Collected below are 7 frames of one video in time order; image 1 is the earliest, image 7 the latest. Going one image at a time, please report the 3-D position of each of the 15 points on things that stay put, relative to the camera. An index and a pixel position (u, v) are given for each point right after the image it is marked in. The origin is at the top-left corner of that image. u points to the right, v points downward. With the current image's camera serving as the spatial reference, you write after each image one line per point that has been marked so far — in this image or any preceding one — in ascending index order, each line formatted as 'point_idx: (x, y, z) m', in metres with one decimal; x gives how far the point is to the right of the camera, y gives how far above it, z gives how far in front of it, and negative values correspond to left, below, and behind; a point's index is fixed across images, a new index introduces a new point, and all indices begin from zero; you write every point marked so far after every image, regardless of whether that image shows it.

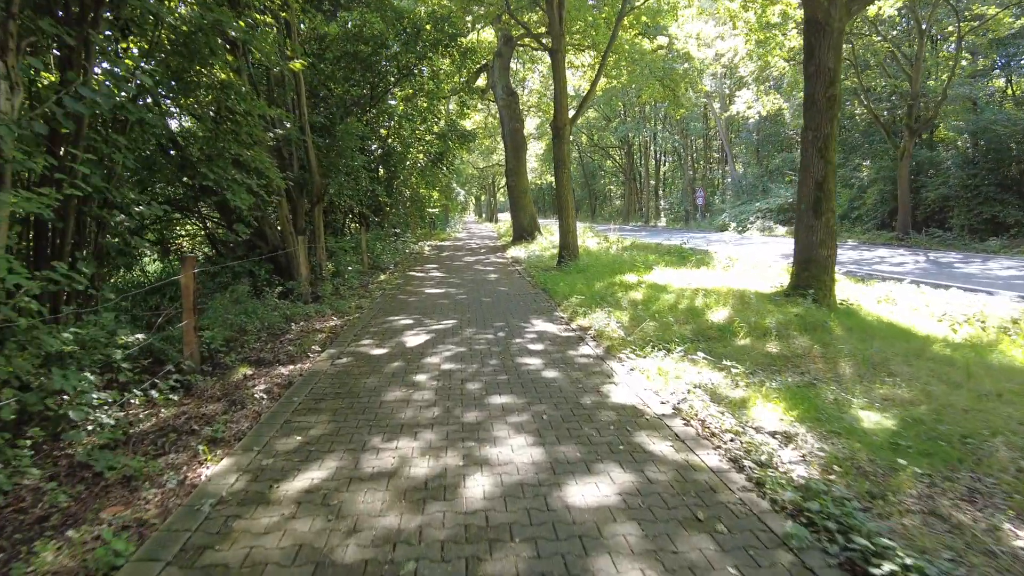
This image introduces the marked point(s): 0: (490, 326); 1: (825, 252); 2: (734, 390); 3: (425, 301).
0: (-0.3, -0.4, +8.0) m
1: (+3.9, +0.4, +8.5) m
2: (+1.7, -0.8, +5.1) m
3: (-1.3, -0.2, +10.3) m
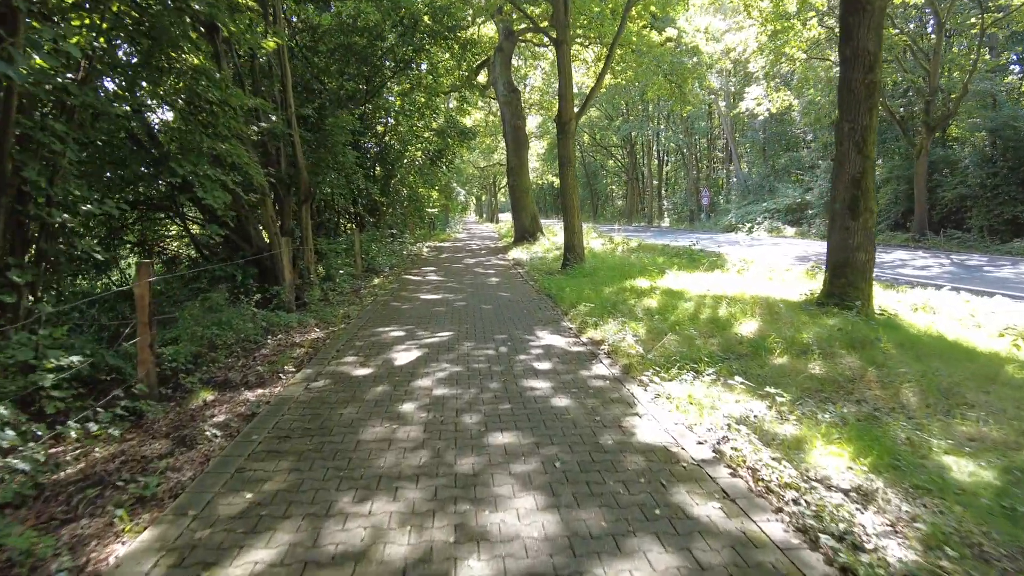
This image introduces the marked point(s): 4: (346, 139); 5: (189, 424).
0: (-0.2, -0.5, +7.1) m
1: (+3.9, +0.4, +7.6) m
2: (+1.7, -0.9, +4.2) m
3: (-1.3, -0.3, +9.5) m
4: (-3.1, +2.8, +12.6) m
5: (-2.2, -0.9, +4.5) m
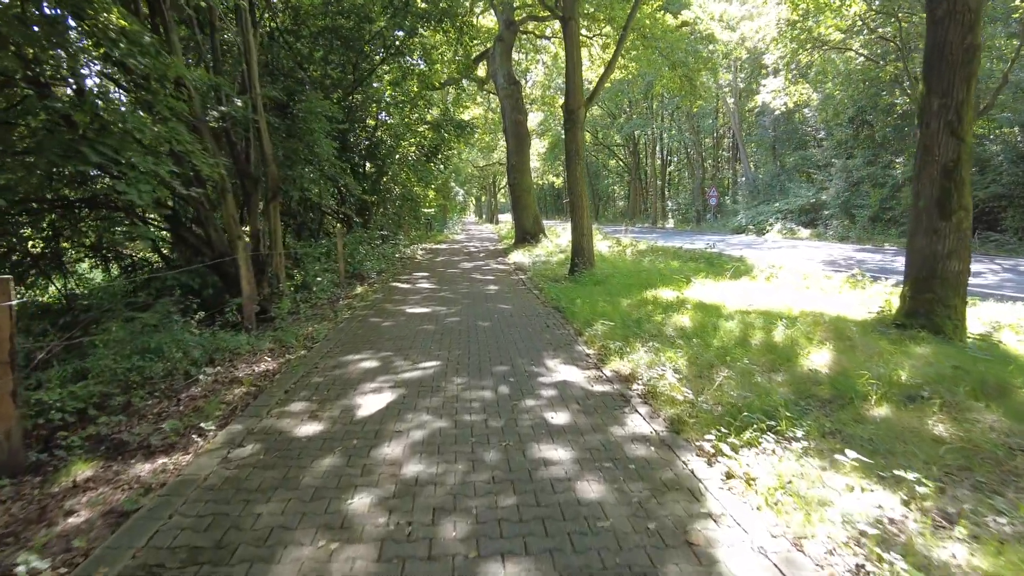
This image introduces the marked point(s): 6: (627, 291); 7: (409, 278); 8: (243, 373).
0: (-0.2, -0.7, +5.6) m
1: (+4.0, +0.2, +6.1) m
2: (+1.7, -1.0, +2.7) m
3: (-1.3, -0.4, +7.9) m
4: (-3.1, +2.6, +11.1) m
5: (-2.1, -1.1, +3.0) m
6: (+1.7, -0.1, +10.0) m
7: (-2.2, +0.2, +14.2) m
8: (-2.3, -0.7, +5.7) m
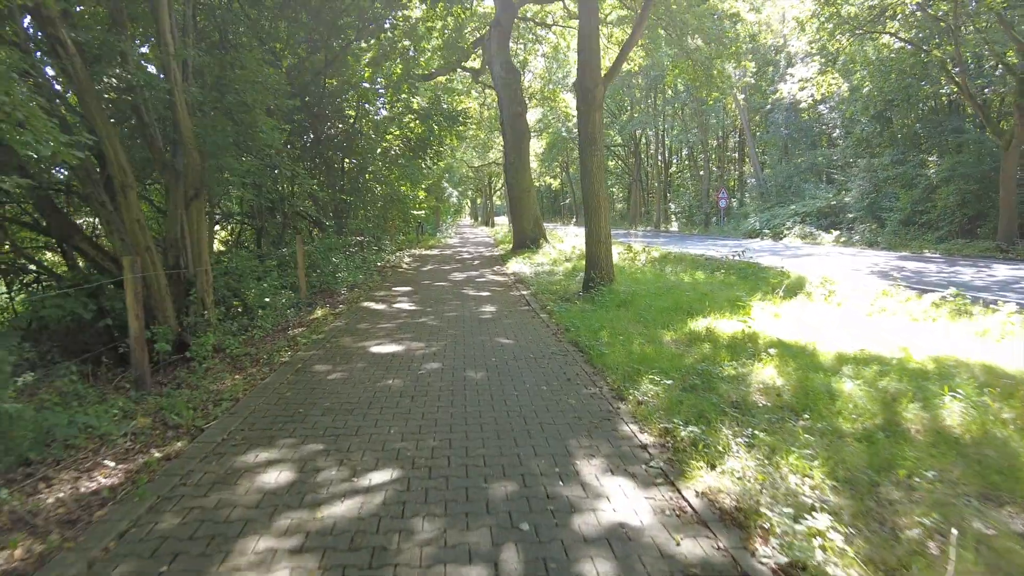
0: (-0.1, -1.0, +3.1) m
1: (+4.0, -0.1, +3.7) m
2: (+1.8, -1.3, +0.3) m
3: (-1.2, -0.7, +5.5) m
4: (-3.0, +2.3, +8.6) m
5: (-2.1, -1.3, +0.5) m
6: (+1.7, -0.4, +7.6) m
7: (-2.2, -0.1, +11.8) m
8: (-2.2, -1.0, +3.3) m
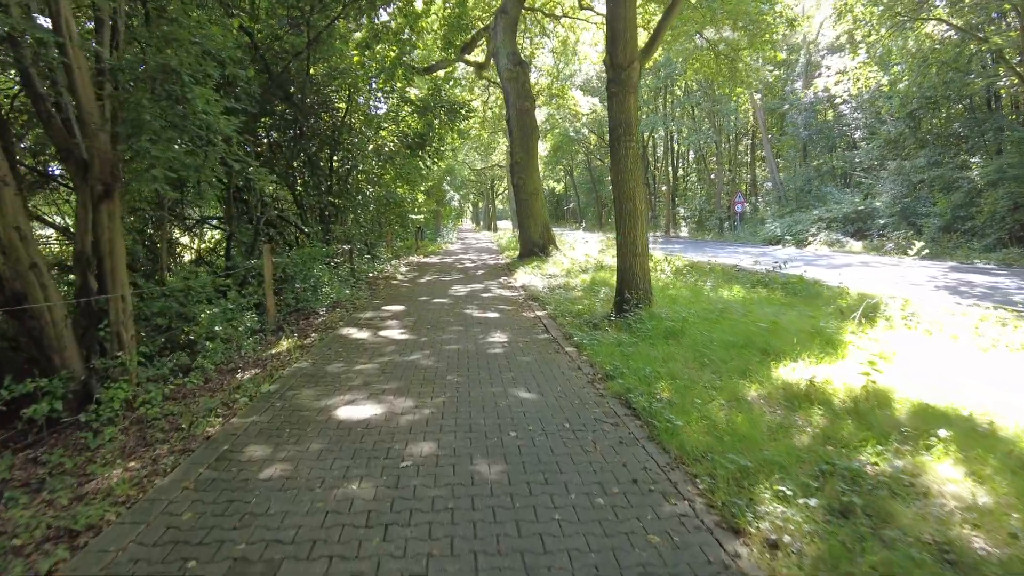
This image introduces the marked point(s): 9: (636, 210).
0: (0.0, -1.2, +1.2) m
1: (+4.2, -0.4, +1.7) m
2: (+2.0, -1.5, -1.7) m
3: (-1.0, -1.0, +3.5) m
4: (-2.9, +2.0, +6.7) m
5: (-1.9, -1.6, -1.4) m
6: (+1.9, -0.6, +5.7) m
7: (-2.0, -0.4, +9.8) m
8: (-2.0, -1.2, +1.3) m
9: (+1.5, +1.0, +8.4) m
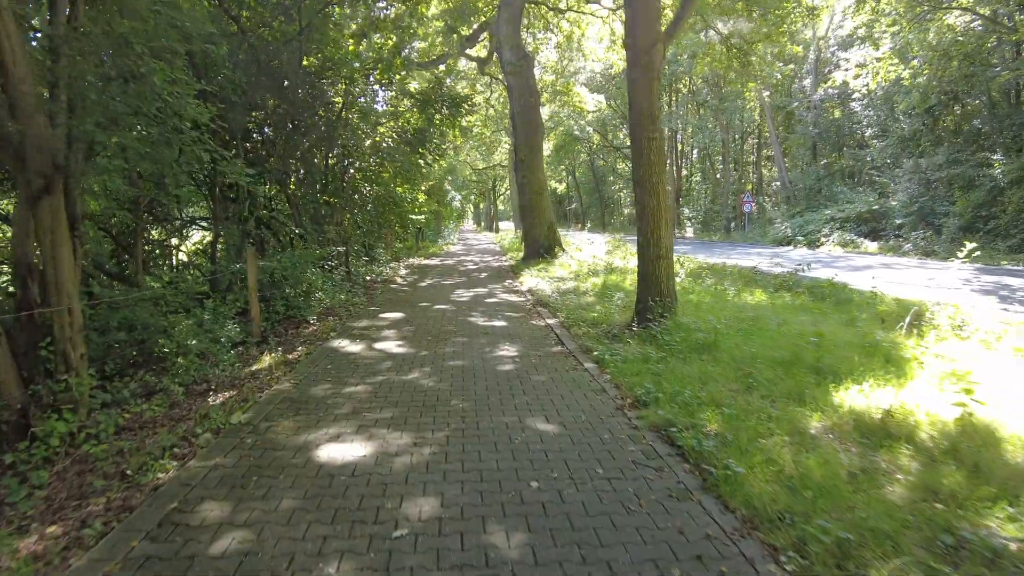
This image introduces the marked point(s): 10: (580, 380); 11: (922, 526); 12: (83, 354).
0: (+0.1, -1.3, +0.4) m
1: (+4.3, -0.4, +0.9) m
2: (+2.1, -1.6, -2.5) m
3: (-0.9, -1.1, +2.7) m
4: (-2.8, +1.9, +5.9) m
5: (-1.8, -1.6, -2.2) m
6: (+2.0, -0.7, +4.9) m
7: (-1.9, -0.5, +9.0) m
8: (-1.9, -1.3, +0.5) m
9: (+1.6, +0.9, +7.5) m
10: (+0.6, -0.8, +5.7) m
11: (+1.7, -1.0, +2.9) m
12: (-3.1, -0.4, +5.1) m
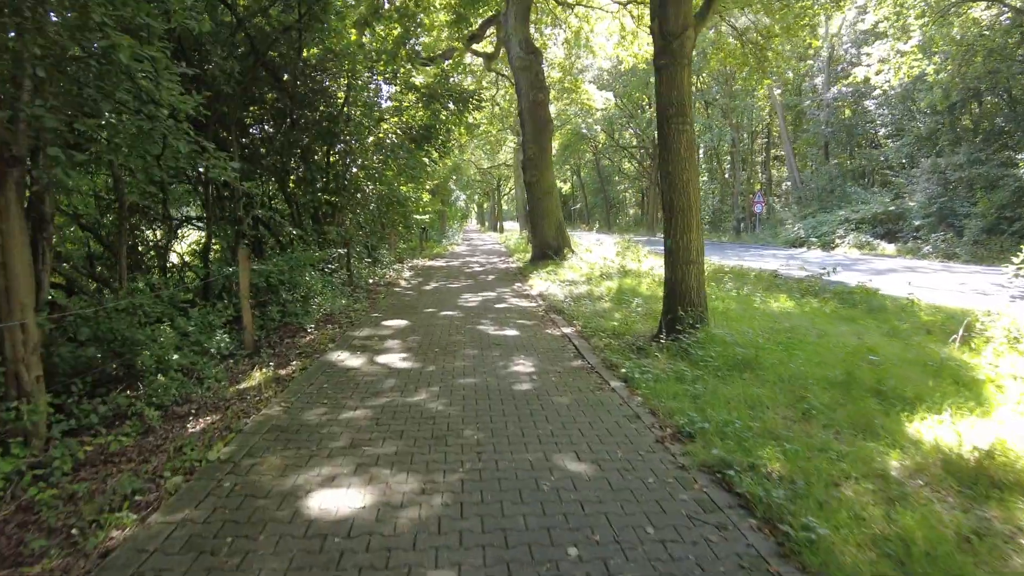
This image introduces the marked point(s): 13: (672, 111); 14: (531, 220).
0: (+0.3, -1.4, -0.3) m
1: (+4.4, -0.5, +0.2) m
2: (+2.2, -1.7, -3.2) m
3: (-0.8, -1.1, +2.0) m
4: (-2.6, +1.9, +5.2) m
5: (-1.7, -1.7, -2.9) m
6: (+2.2, -0.8, +4.2) m
7: (-1.7, -0.5, +8.3) m
8: (-1.8, -1.4, -0.2) m
9: (+1.8, +0.8, +6.9) m
10: (+0.7, -0.9, +5.0) m
11: (+1.8, -1.0, +2.2) m
12: (-3.0, -0.5, +4.4) m
13: (+1.6, +1.8, +6.8) m
14: (+0.5, +1.9, +18.7) m
